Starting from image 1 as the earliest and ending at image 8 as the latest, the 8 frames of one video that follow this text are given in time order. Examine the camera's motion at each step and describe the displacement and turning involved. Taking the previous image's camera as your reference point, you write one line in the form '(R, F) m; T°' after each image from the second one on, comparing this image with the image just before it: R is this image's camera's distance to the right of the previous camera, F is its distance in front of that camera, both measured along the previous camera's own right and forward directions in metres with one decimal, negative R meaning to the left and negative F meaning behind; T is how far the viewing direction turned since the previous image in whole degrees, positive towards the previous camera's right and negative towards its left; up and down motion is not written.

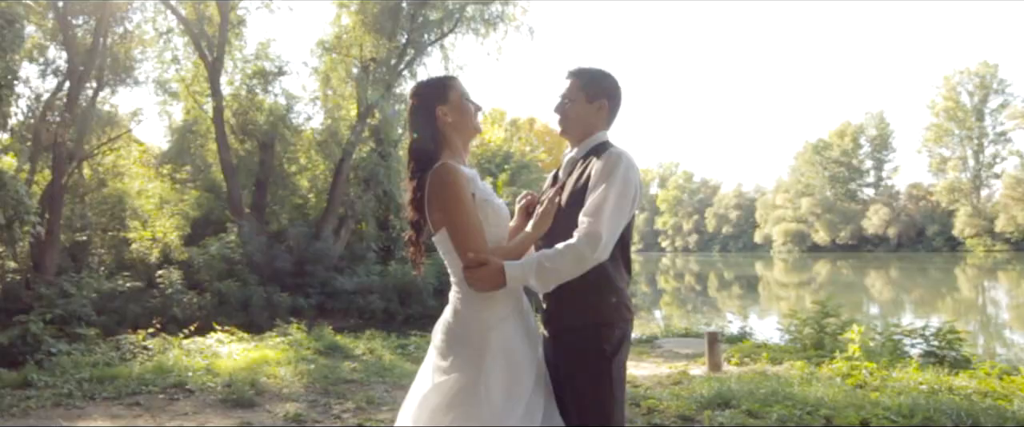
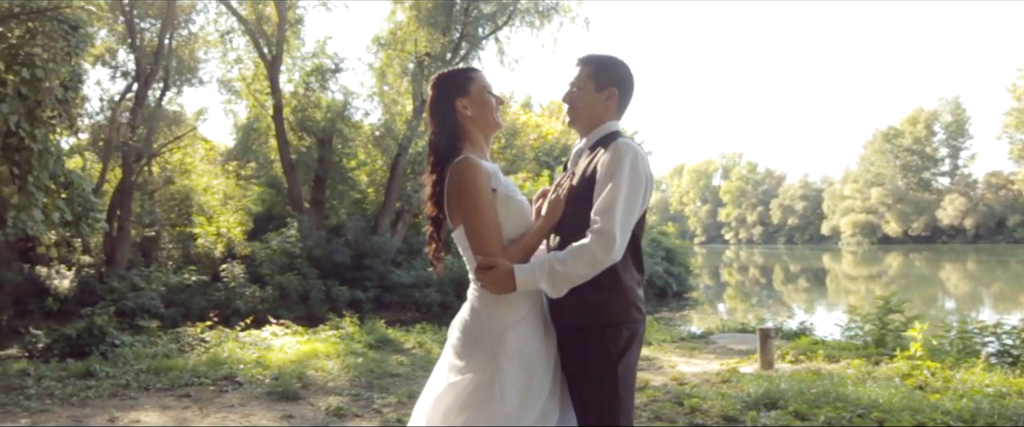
(+0.3, +0.1) m; -5°
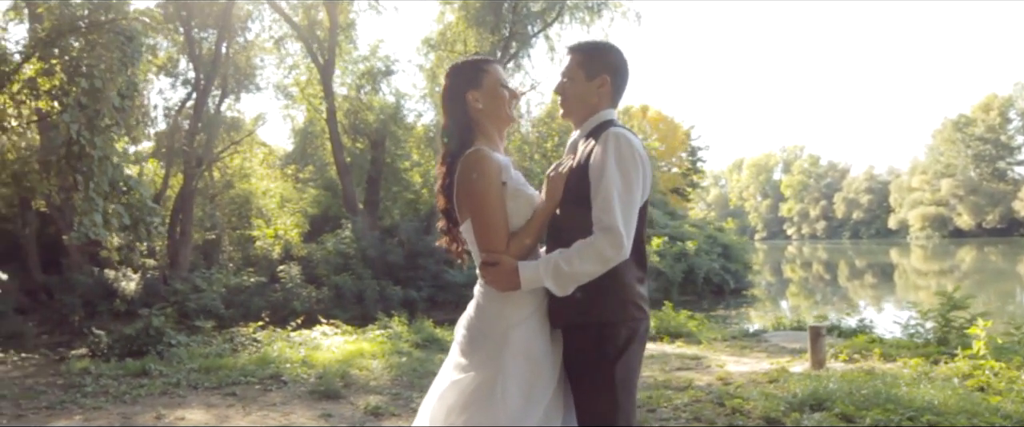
(+0.3, +0.1) m; -5°
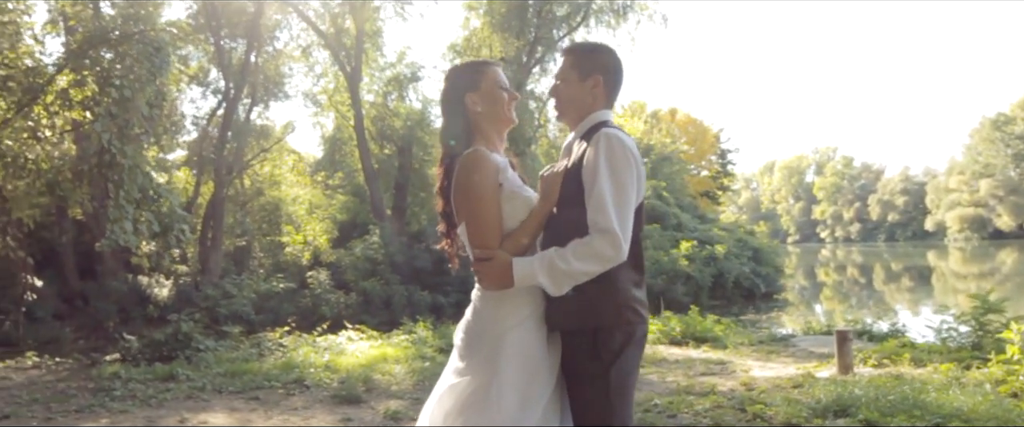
(+0.2, 0.0) m; -2°
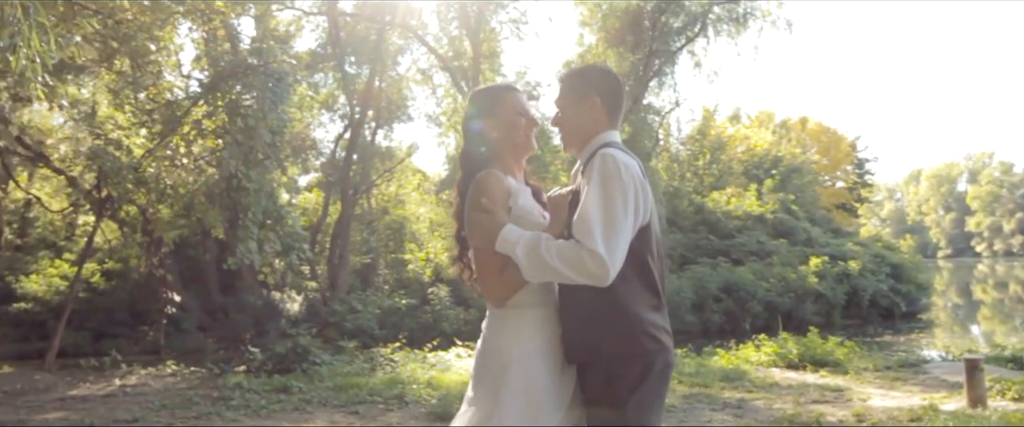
(+0.5, +0.1) m; -10°
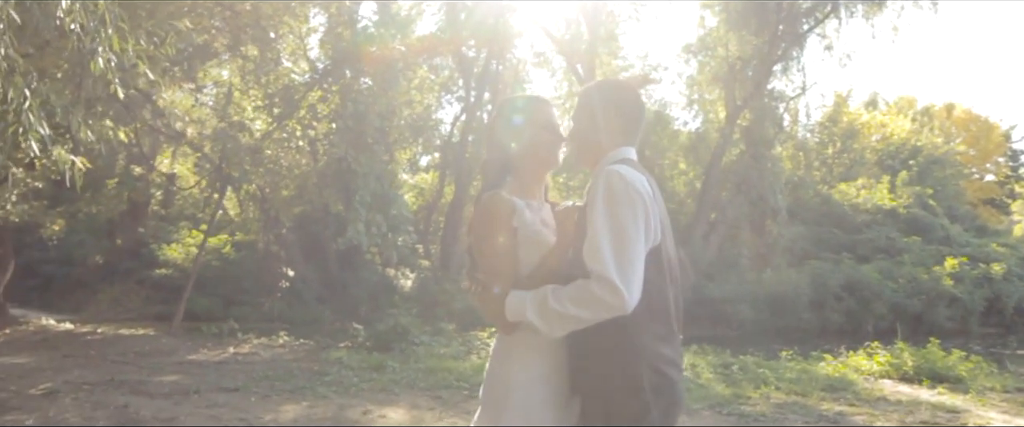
(+0.5, +0.1) m; -10°
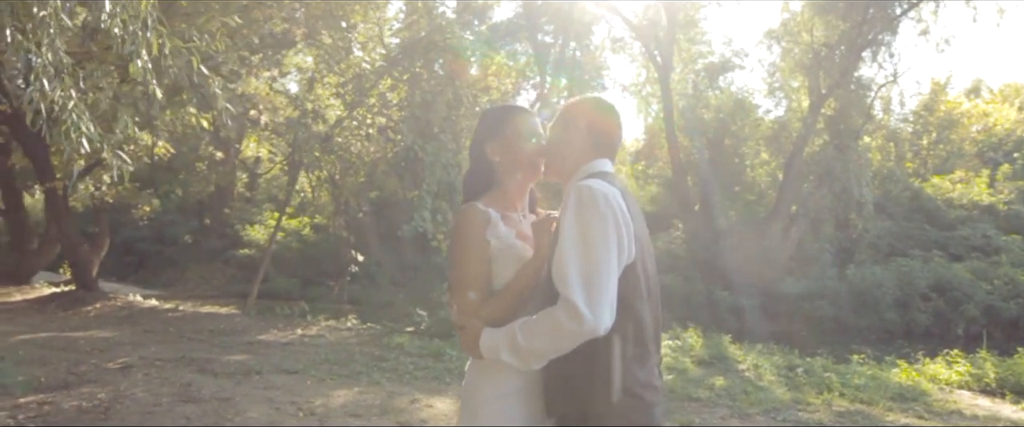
(+0.4, +0.1) m; -7°
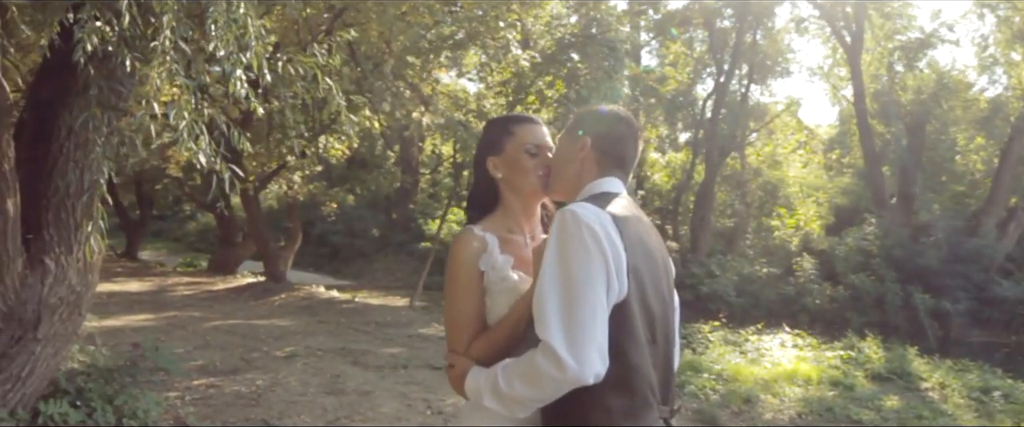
(+0.8, +0.3) m; -15°
